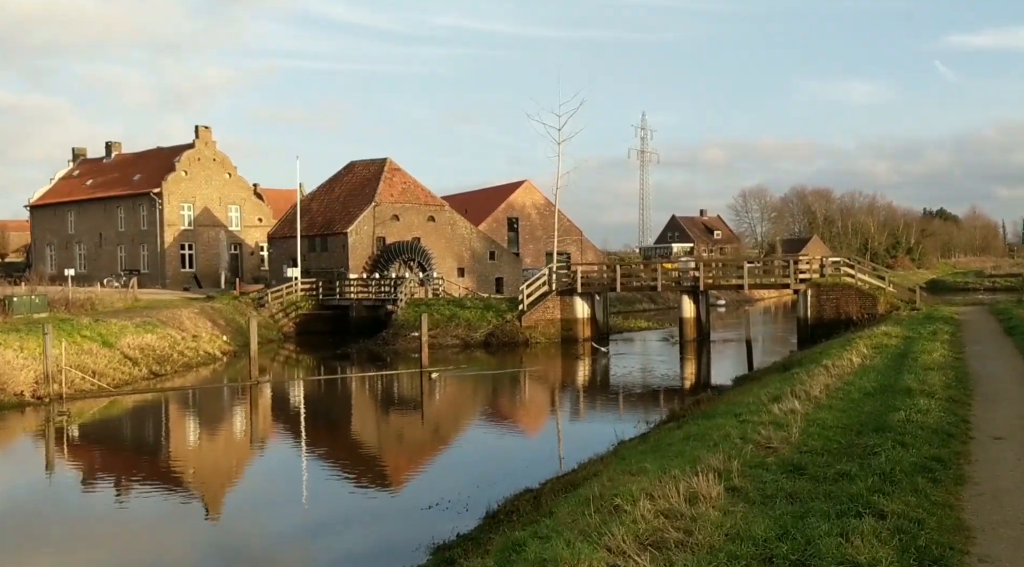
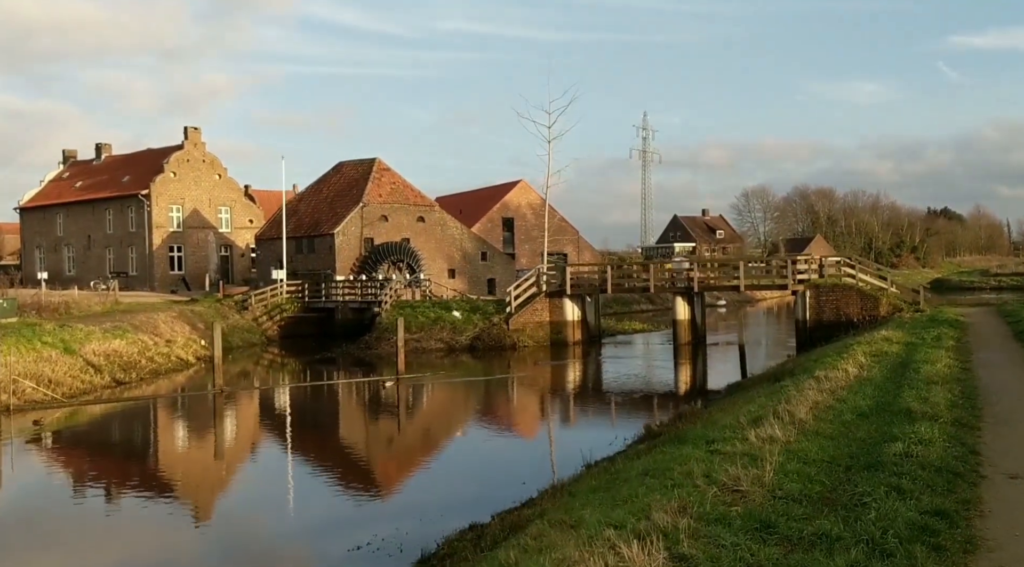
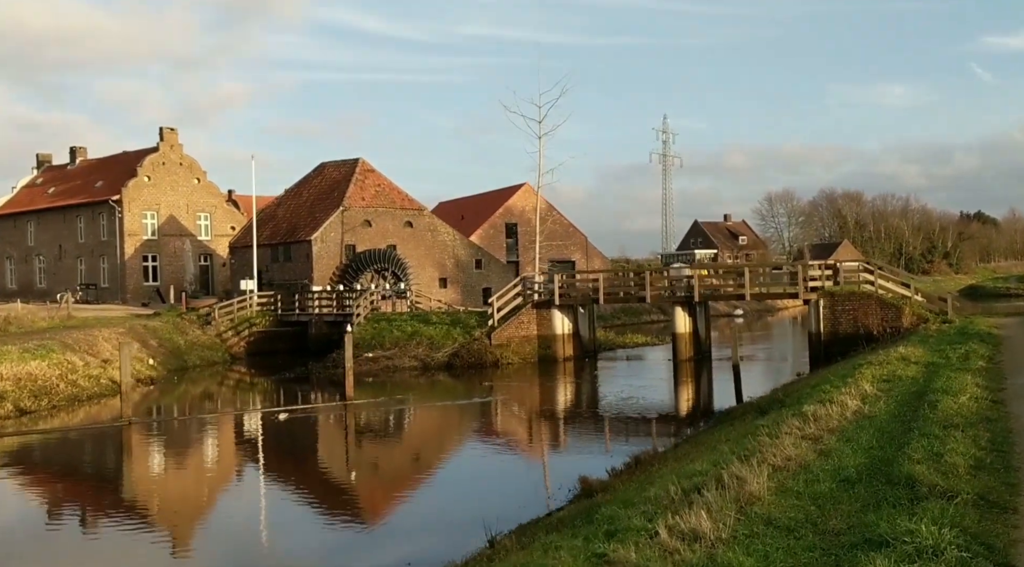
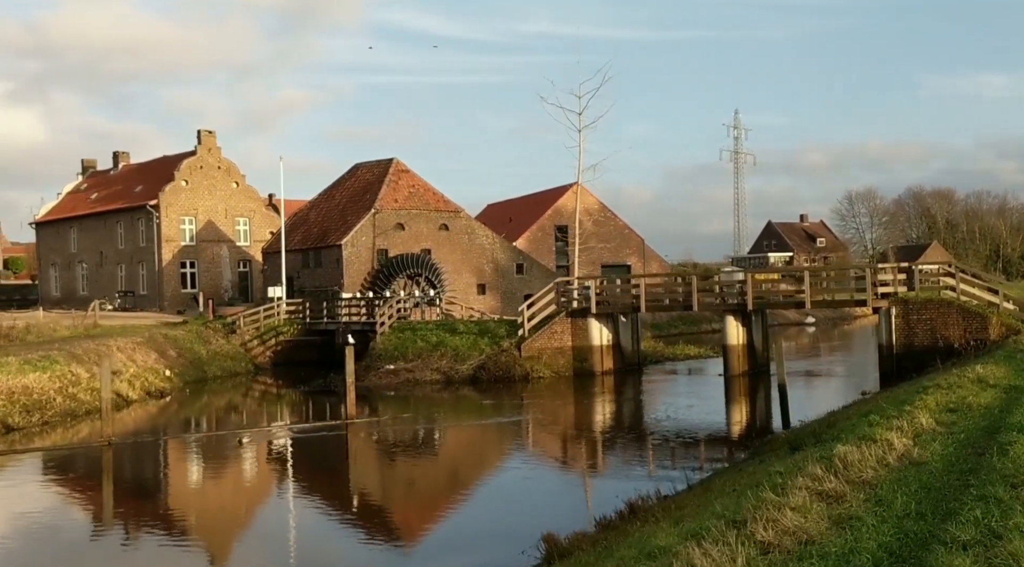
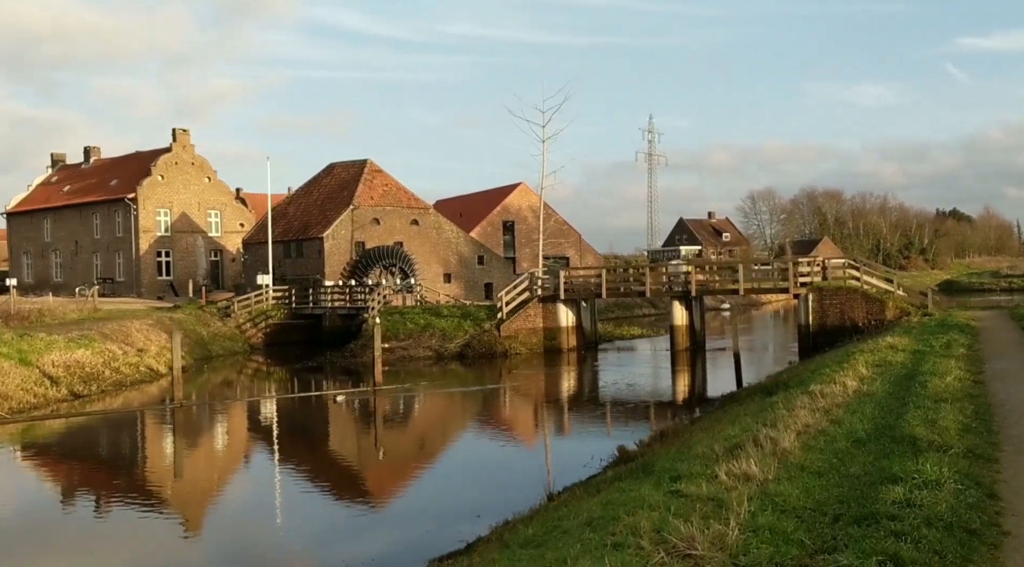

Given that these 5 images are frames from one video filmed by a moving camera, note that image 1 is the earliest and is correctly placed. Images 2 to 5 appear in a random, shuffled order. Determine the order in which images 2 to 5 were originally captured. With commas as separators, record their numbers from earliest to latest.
2, 5, 3, 4
